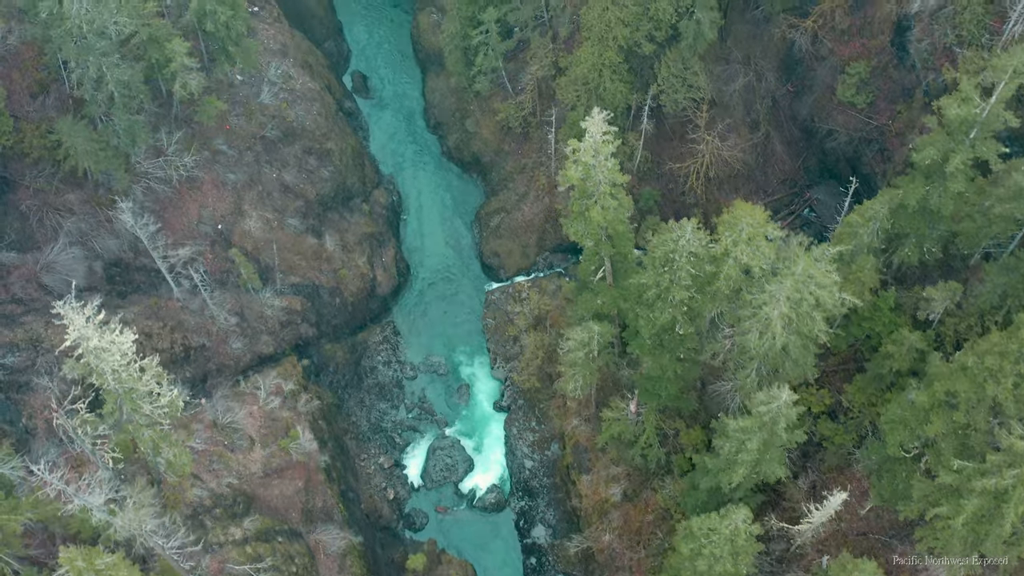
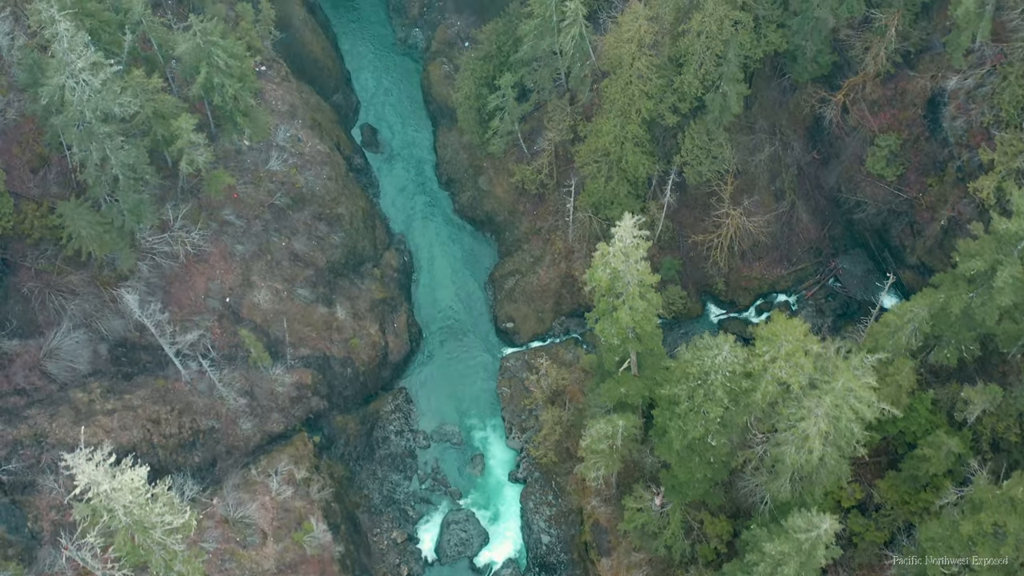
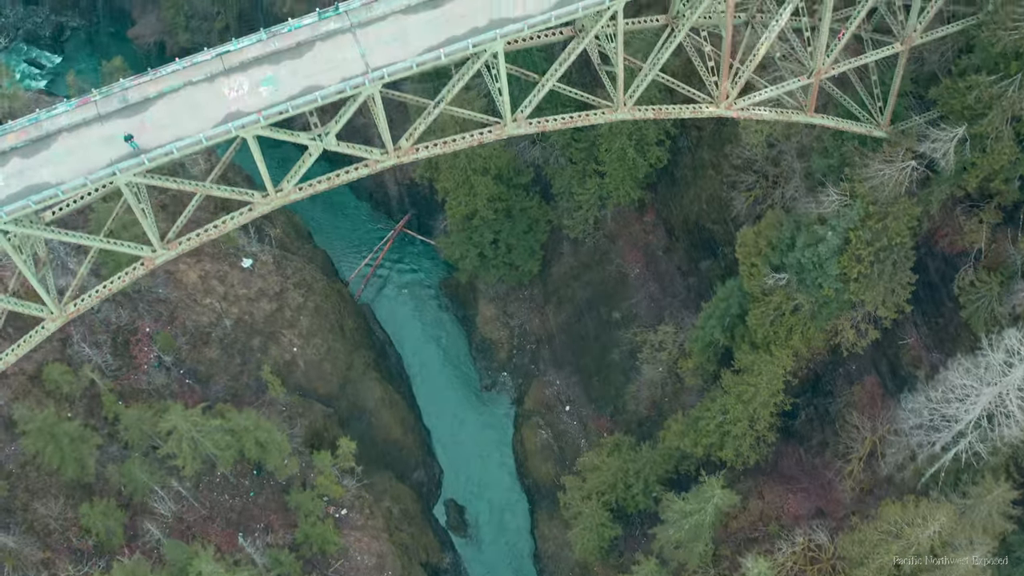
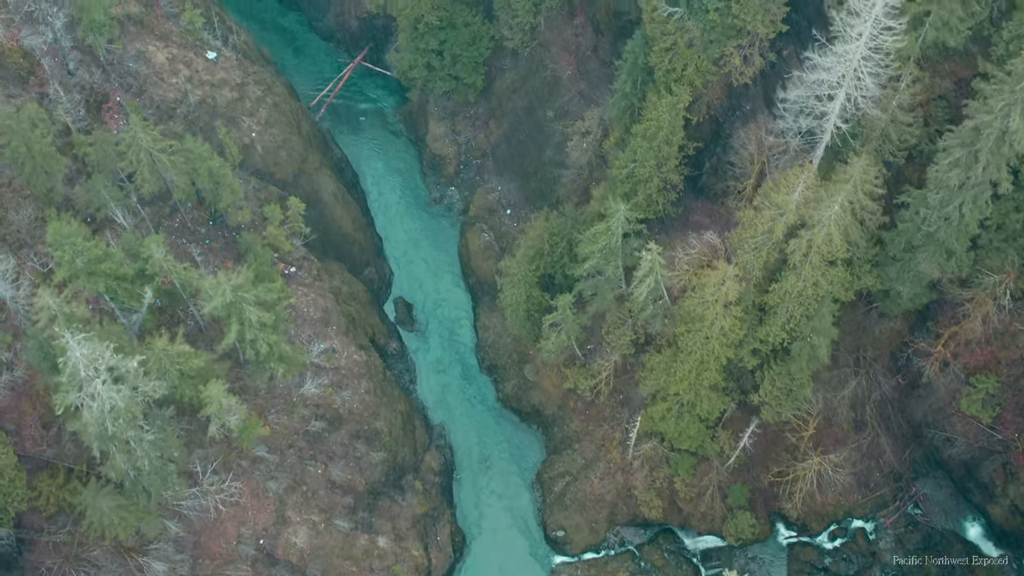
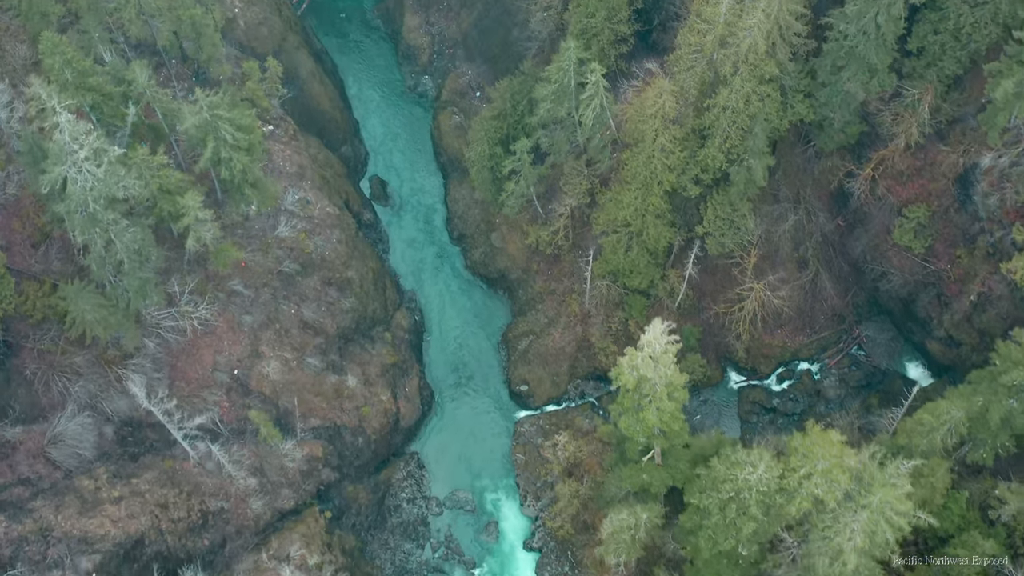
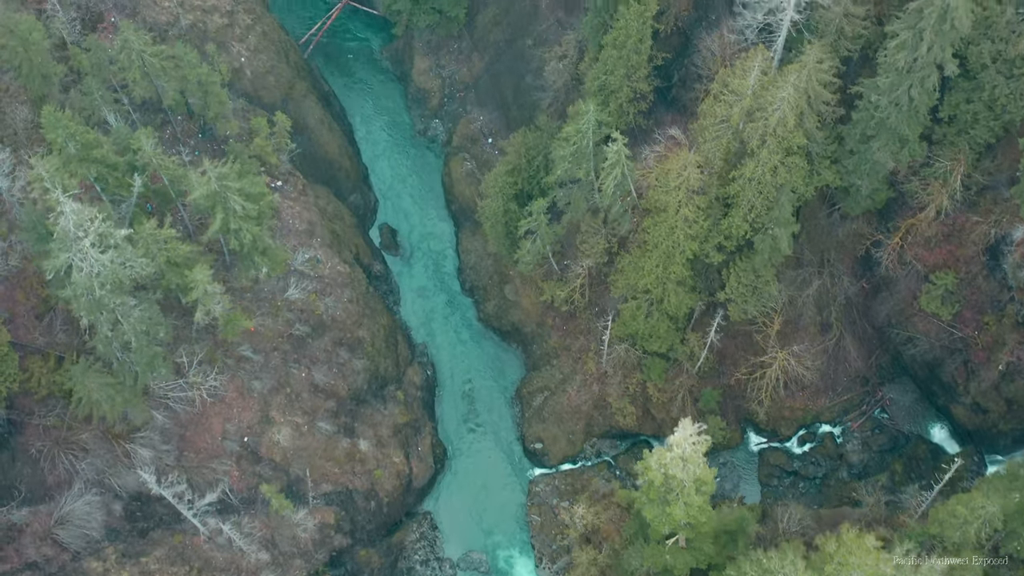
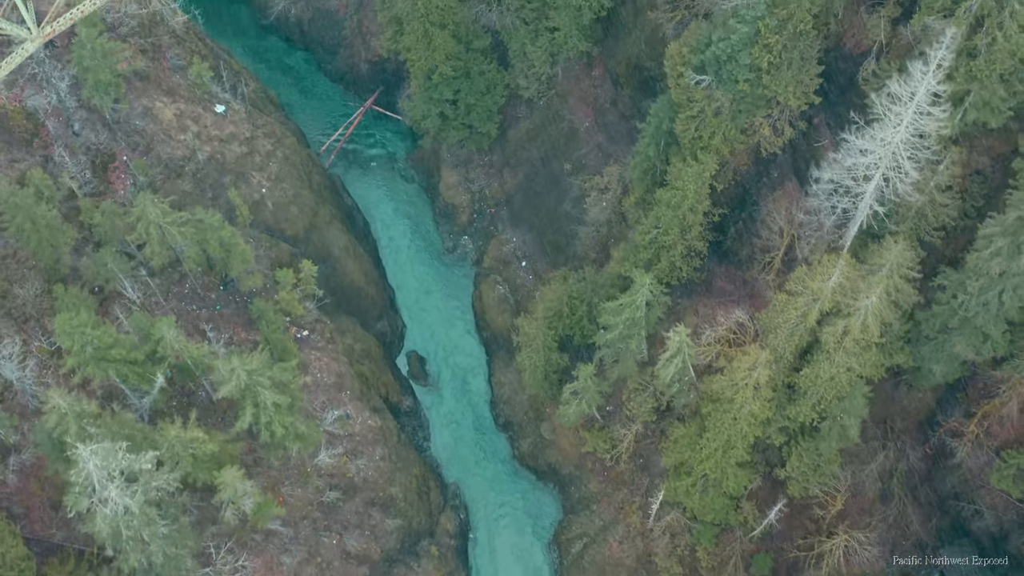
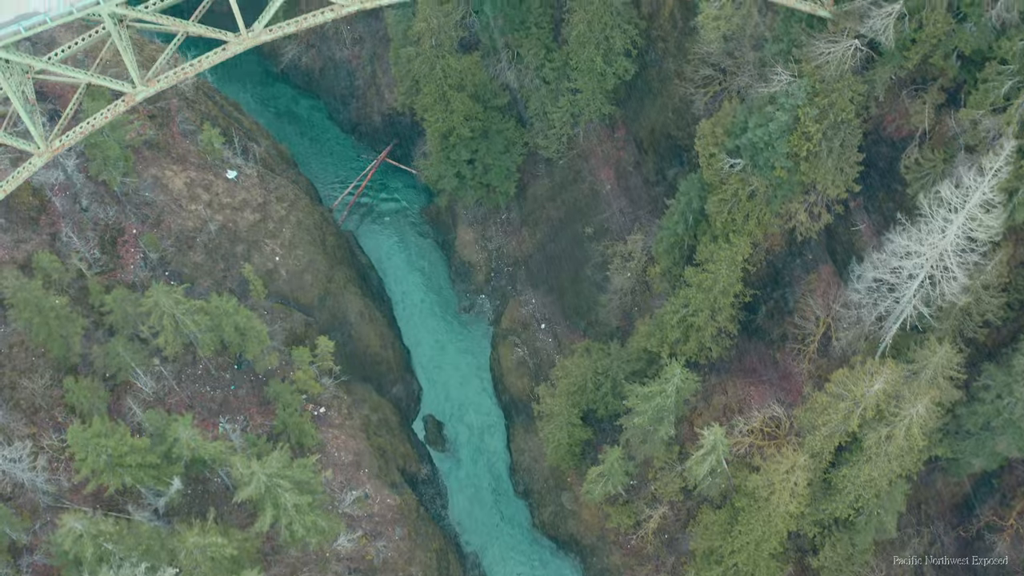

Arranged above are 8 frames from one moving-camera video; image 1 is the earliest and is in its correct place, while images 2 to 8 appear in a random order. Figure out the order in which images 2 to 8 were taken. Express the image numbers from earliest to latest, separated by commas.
2, 5, 6, 4, 7, 8, 3
